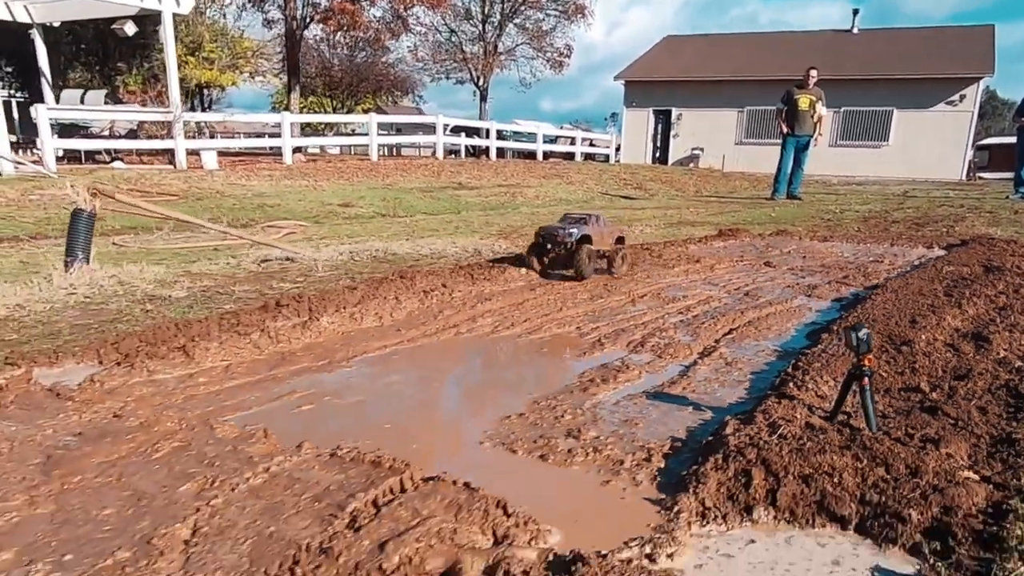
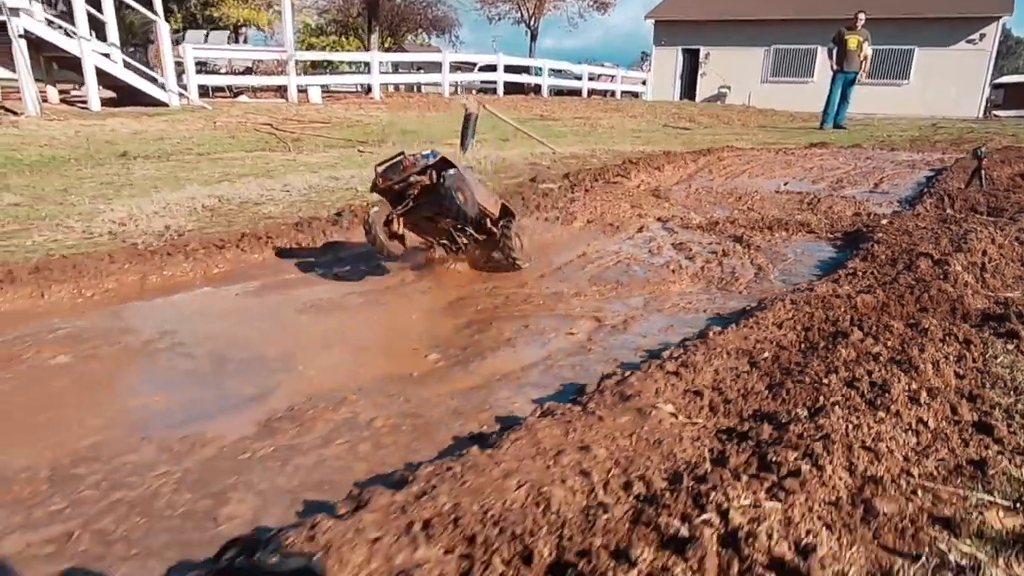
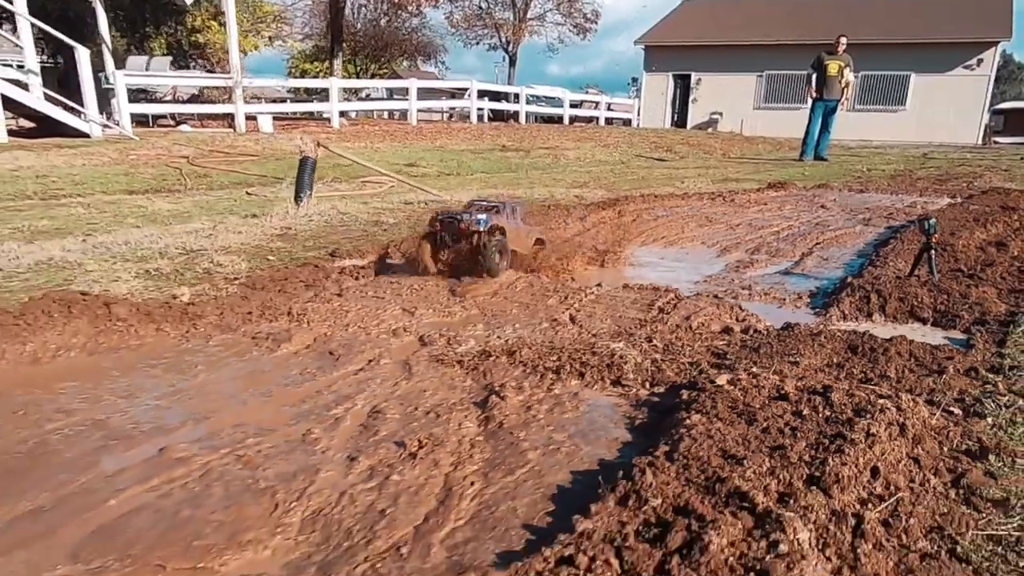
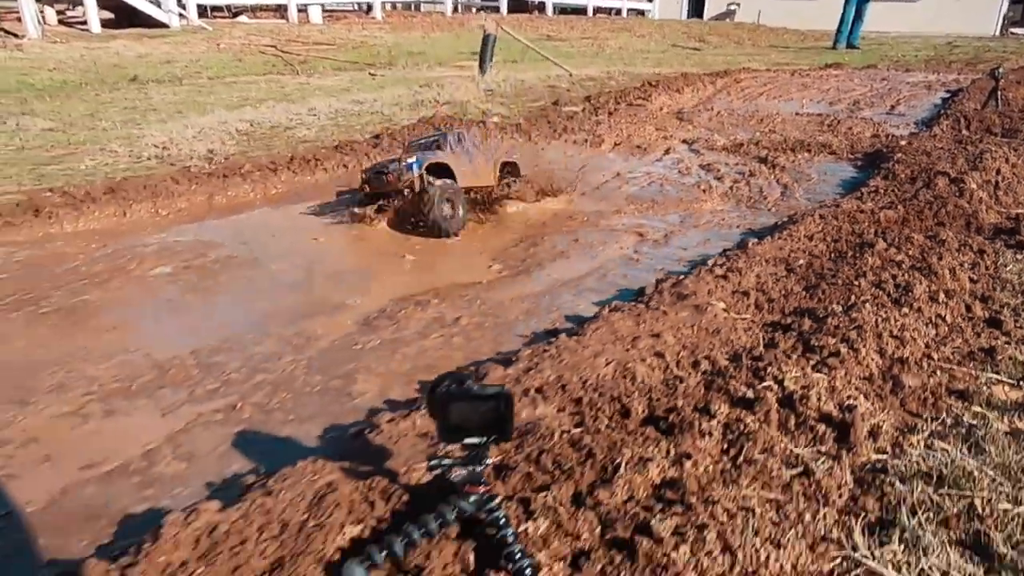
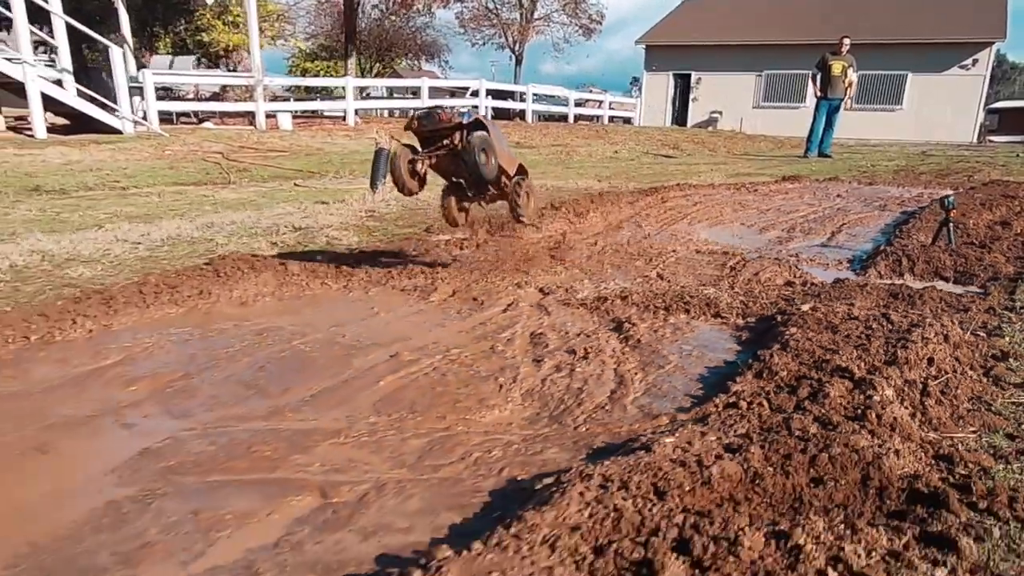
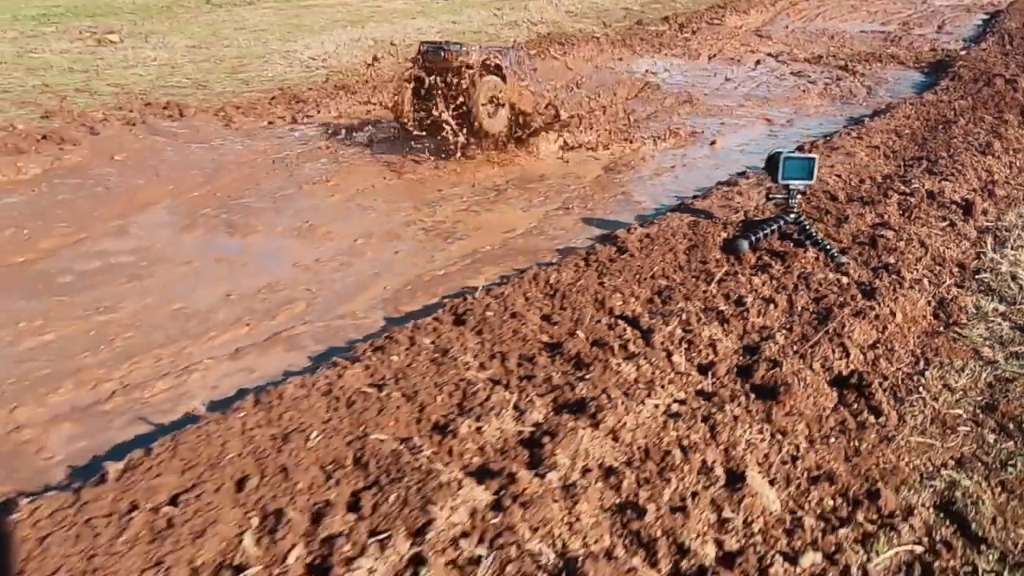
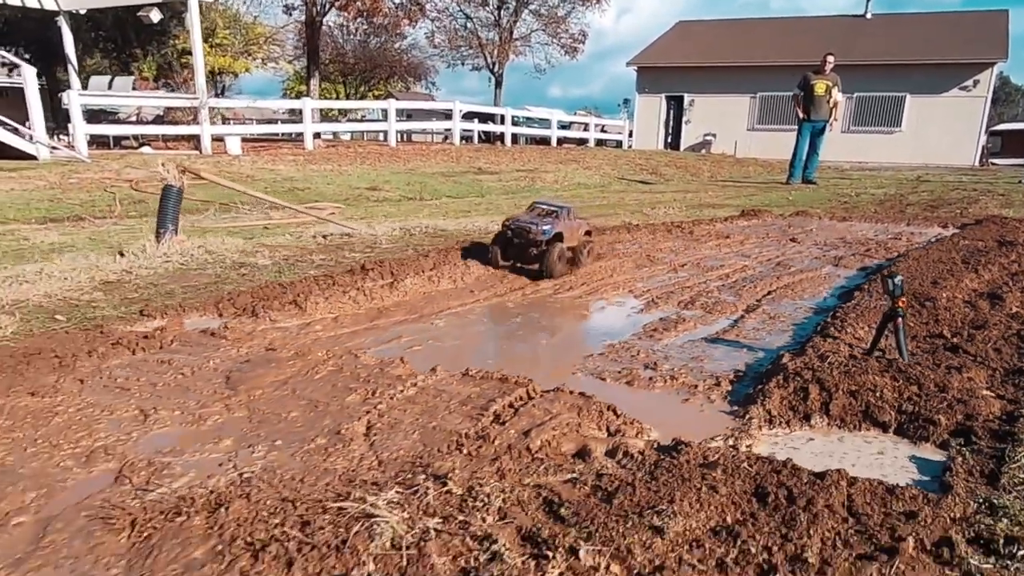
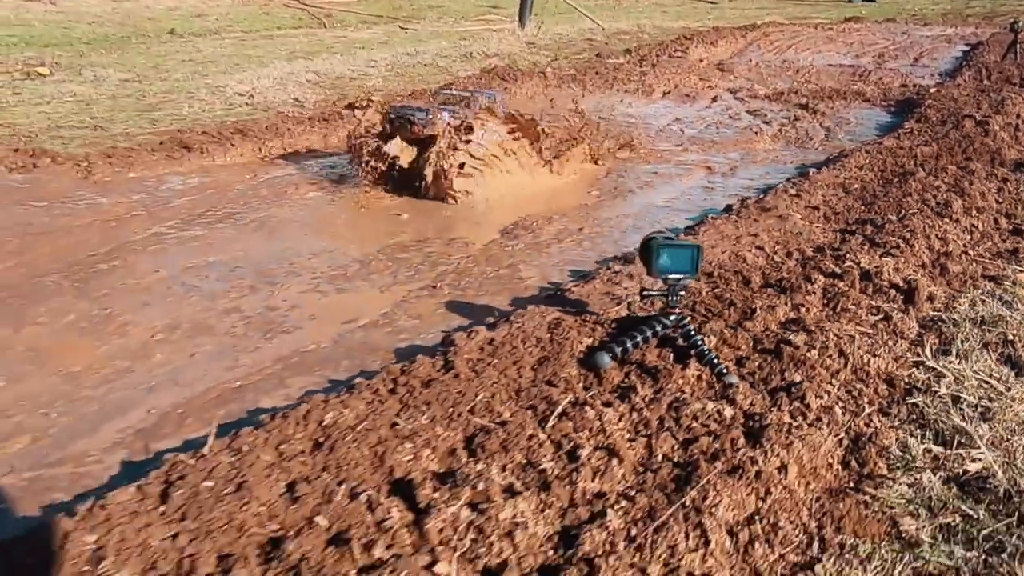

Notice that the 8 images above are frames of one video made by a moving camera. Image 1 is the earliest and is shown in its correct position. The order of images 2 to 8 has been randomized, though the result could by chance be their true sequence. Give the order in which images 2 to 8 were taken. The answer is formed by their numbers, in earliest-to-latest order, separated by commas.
7, 3, 5, 2, 4, 8, 6
